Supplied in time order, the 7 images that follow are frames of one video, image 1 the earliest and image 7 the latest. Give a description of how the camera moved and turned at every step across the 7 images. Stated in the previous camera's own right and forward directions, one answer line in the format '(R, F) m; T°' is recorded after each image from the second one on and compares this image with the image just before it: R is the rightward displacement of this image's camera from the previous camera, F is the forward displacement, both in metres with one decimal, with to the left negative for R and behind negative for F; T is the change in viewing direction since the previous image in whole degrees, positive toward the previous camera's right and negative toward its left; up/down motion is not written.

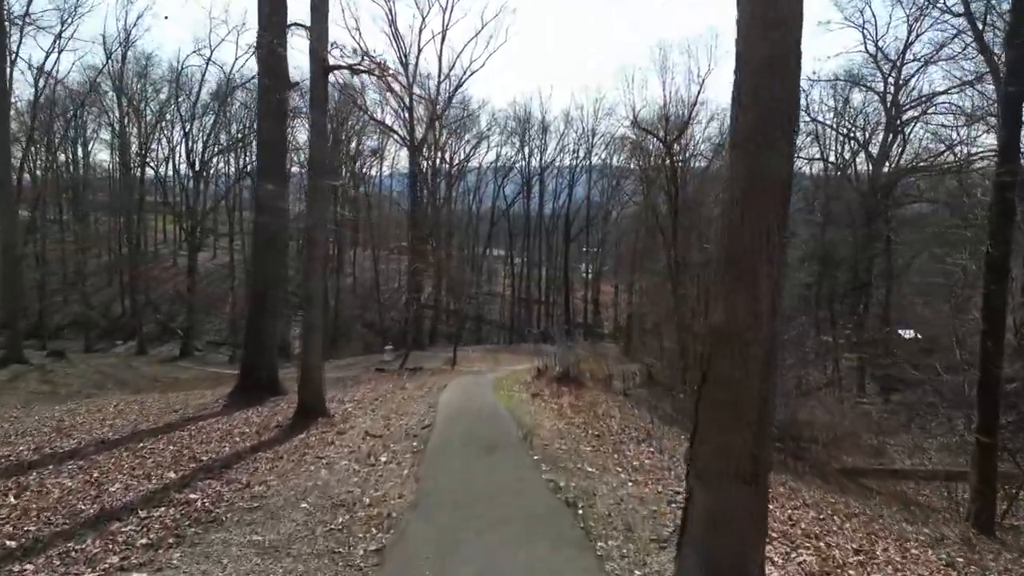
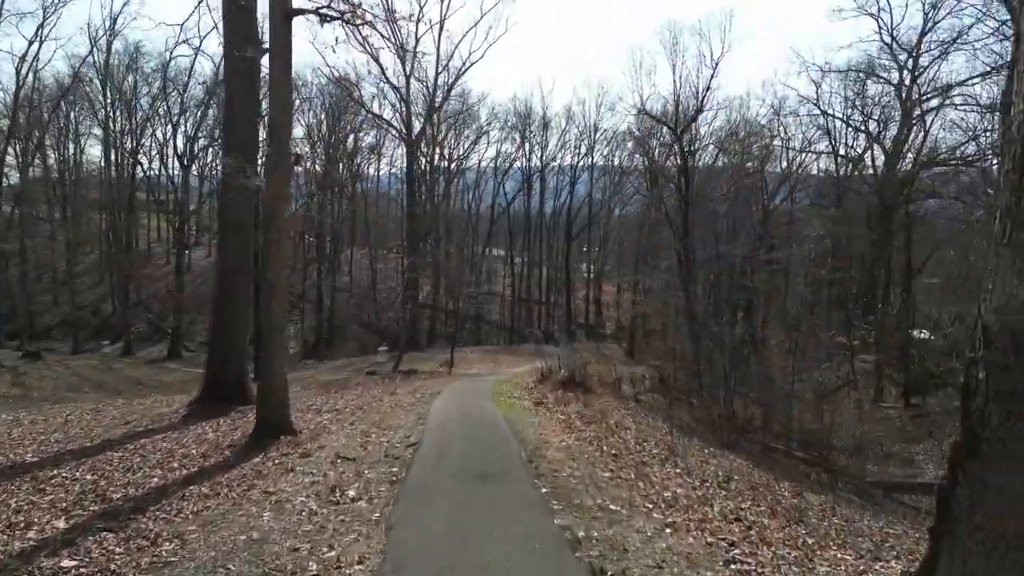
(0.0, +1.2) m; 0°
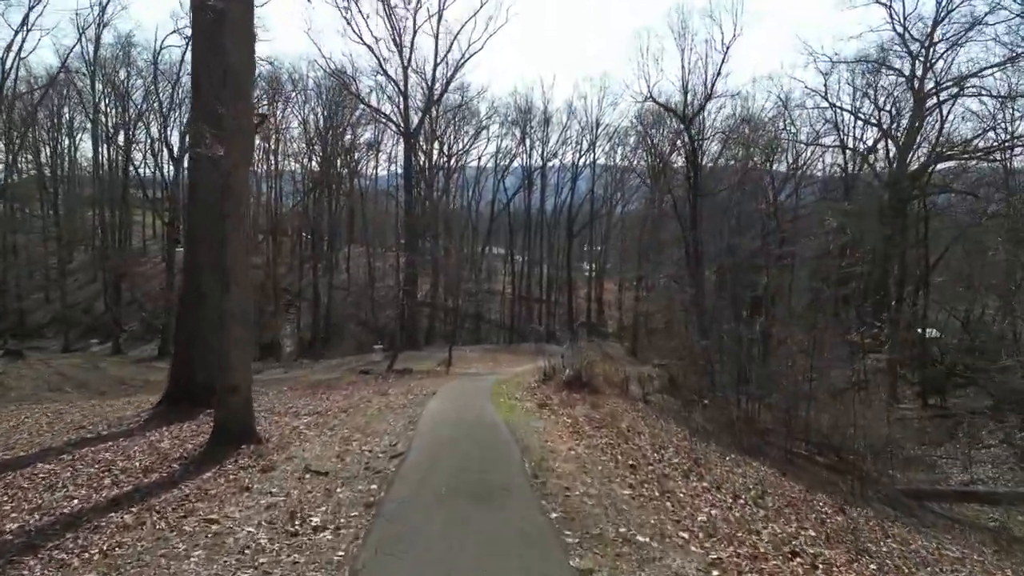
(0.0, +0.9) m; 0°
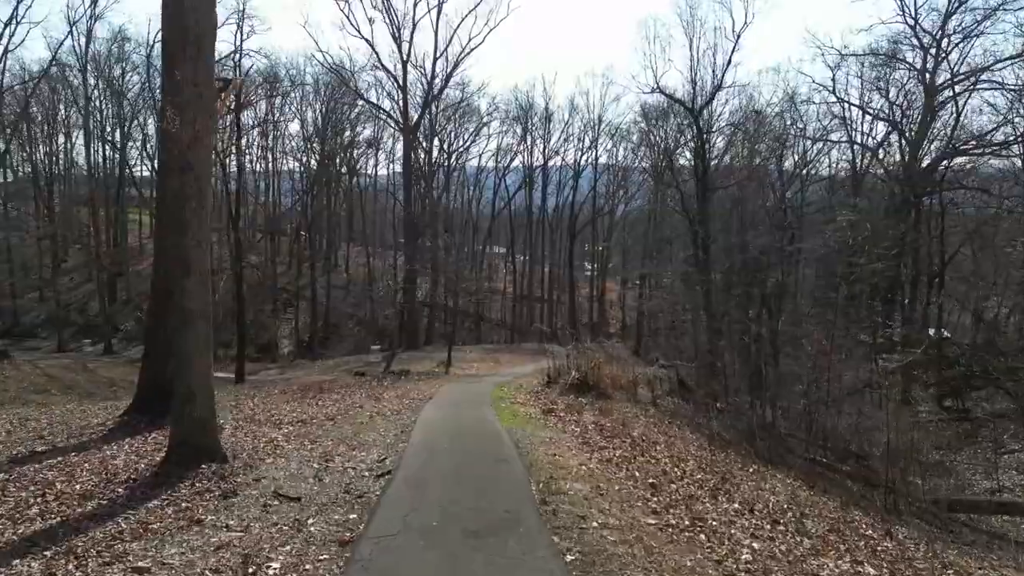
(0.0, +0.7) m; 0°
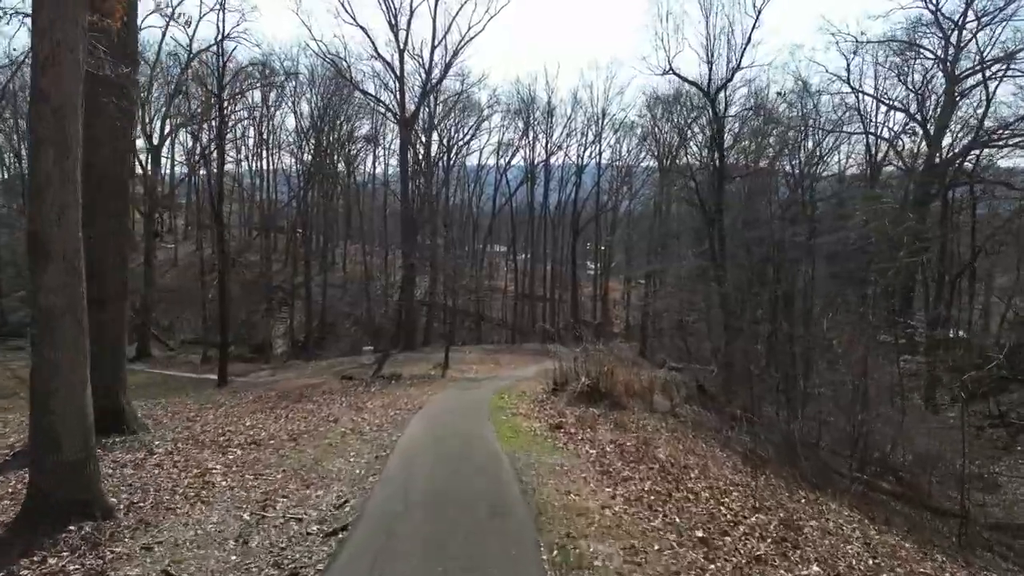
(0.0, +1.3) m; 0°
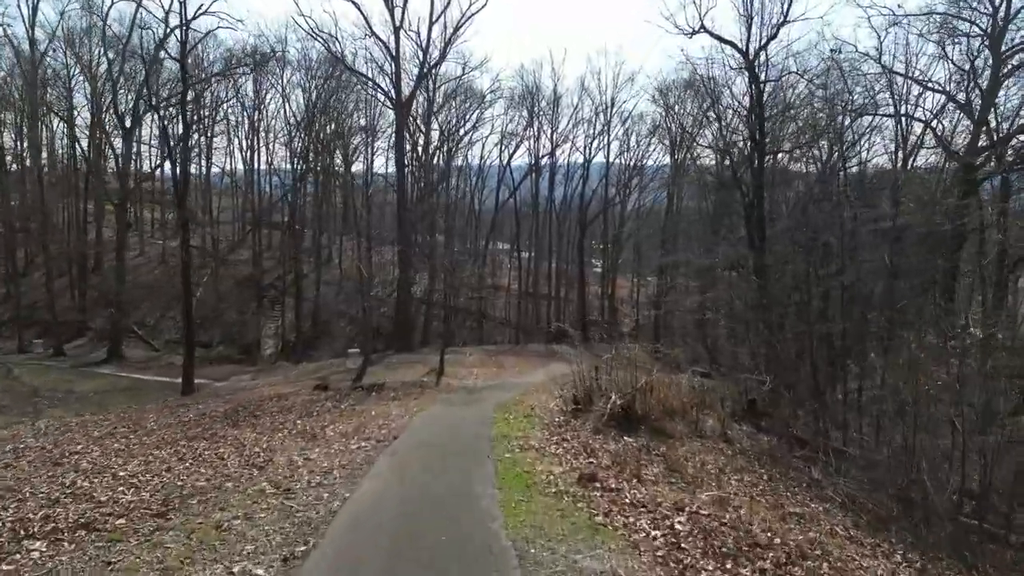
(0.0, +2.4) m; 0°
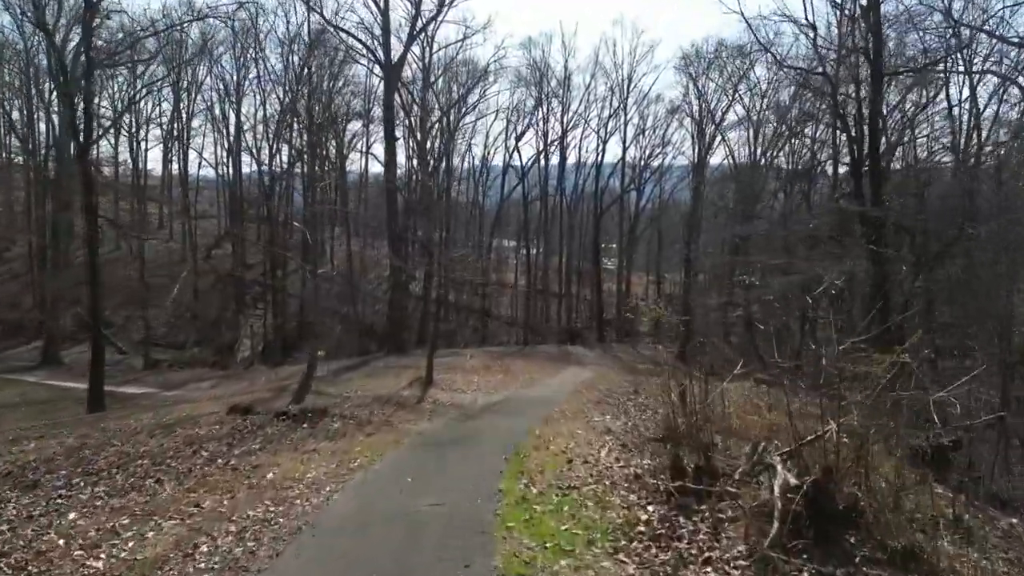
(-0.1, +4.2) m; 0°
